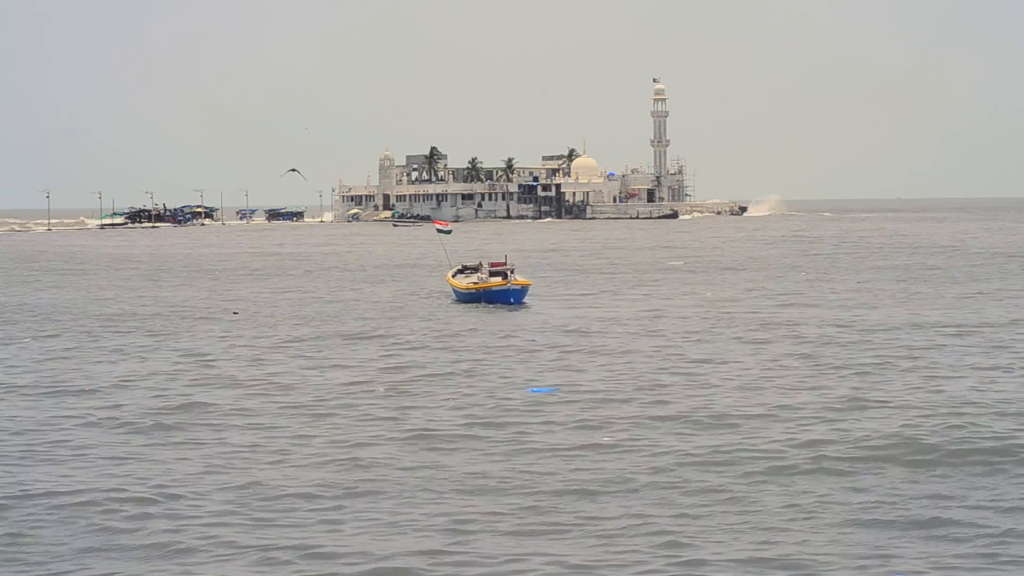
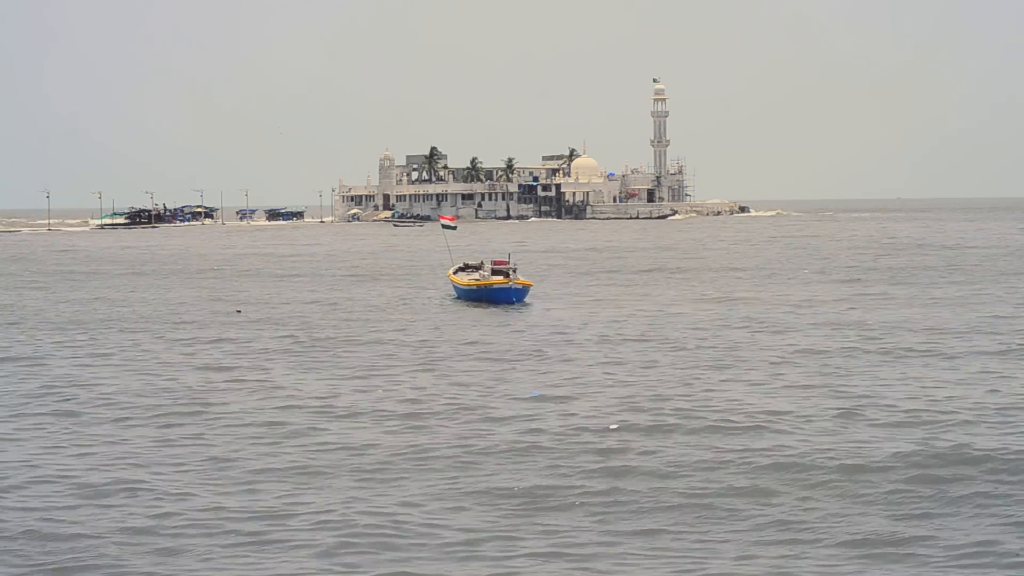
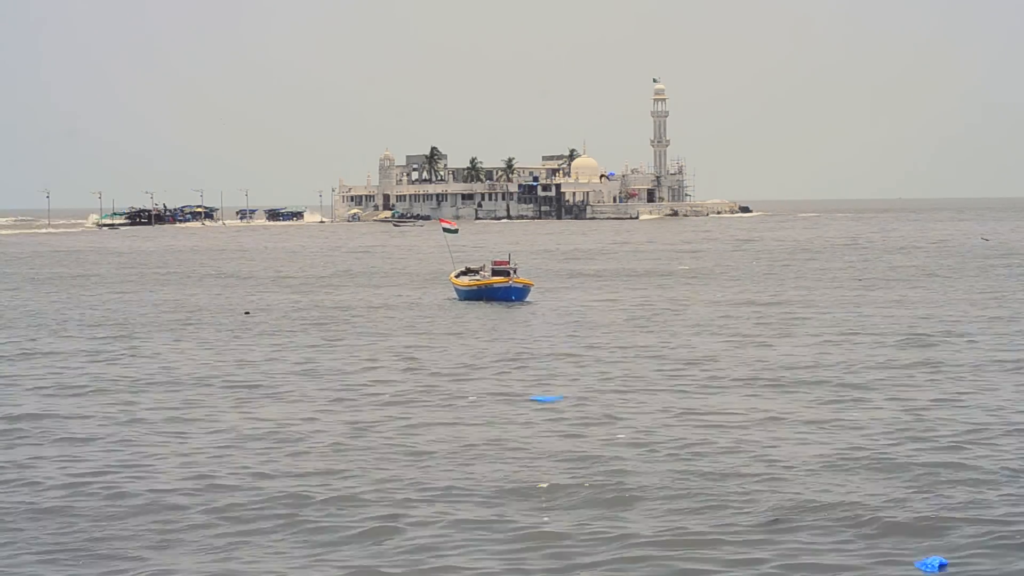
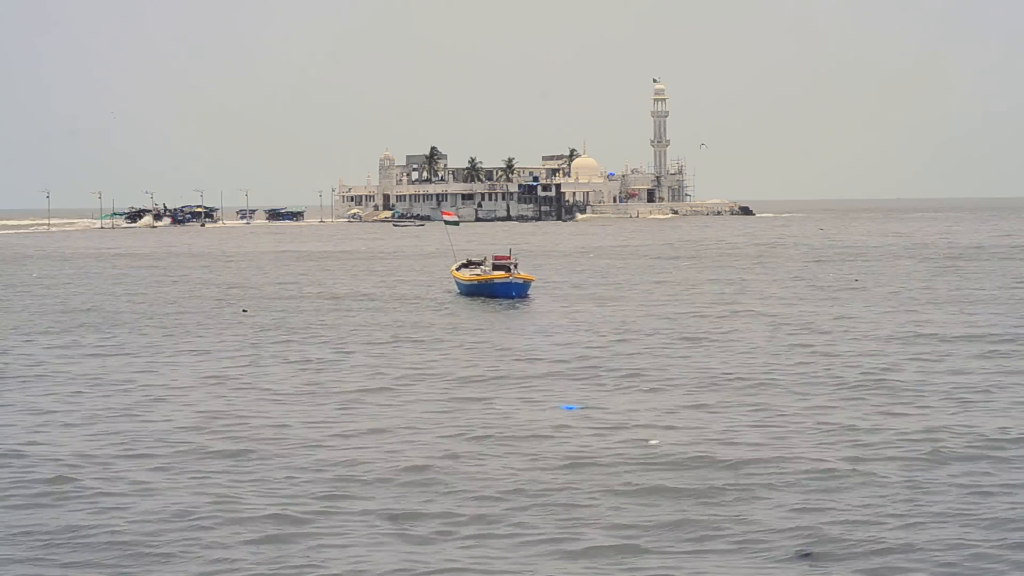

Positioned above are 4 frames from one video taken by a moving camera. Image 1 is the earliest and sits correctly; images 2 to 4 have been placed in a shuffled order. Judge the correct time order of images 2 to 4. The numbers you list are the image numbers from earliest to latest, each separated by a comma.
2, 3, 4
